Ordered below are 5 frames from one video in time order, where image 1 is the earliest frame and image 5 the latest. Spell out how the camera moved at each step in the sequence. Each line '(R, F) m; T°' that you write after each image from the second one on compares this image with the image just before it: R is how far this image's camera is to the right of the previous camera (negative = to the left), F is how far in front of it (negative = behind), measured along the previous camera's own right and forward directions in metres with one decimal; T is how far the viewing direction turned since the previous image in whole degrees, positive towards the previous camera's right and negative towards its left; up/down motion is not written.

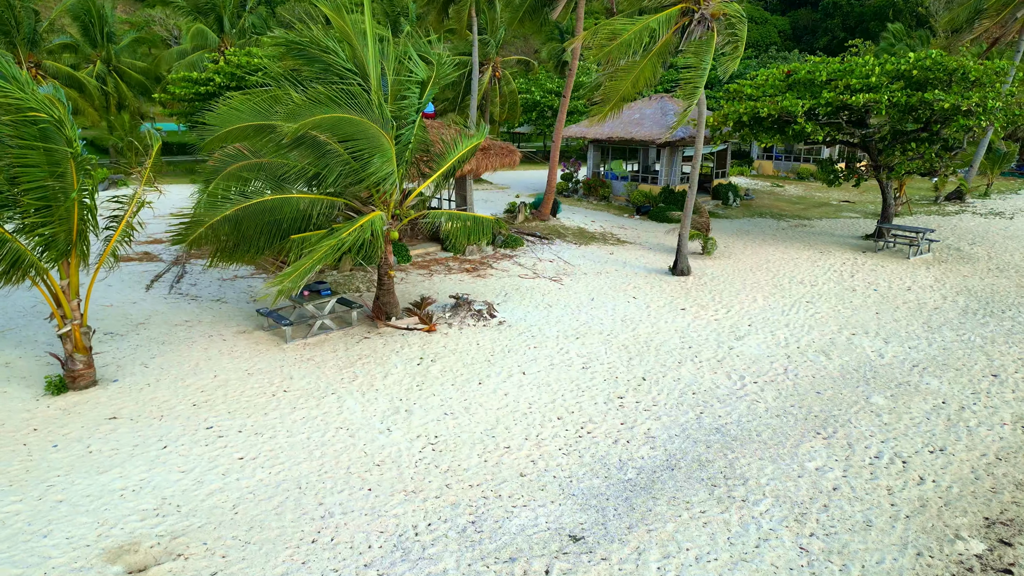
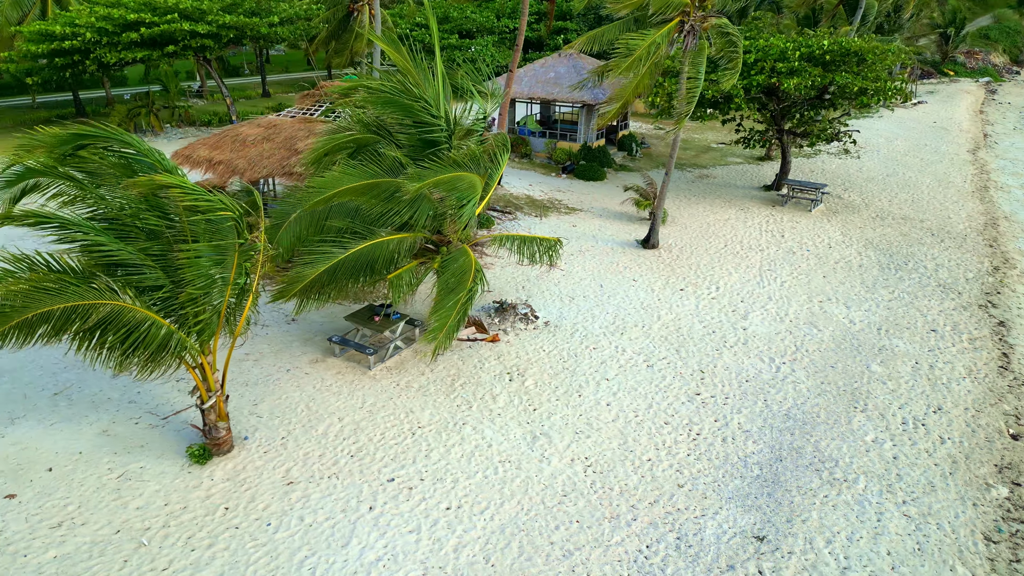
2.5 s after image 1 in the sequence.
(-3.2, -0.4) m; +14°
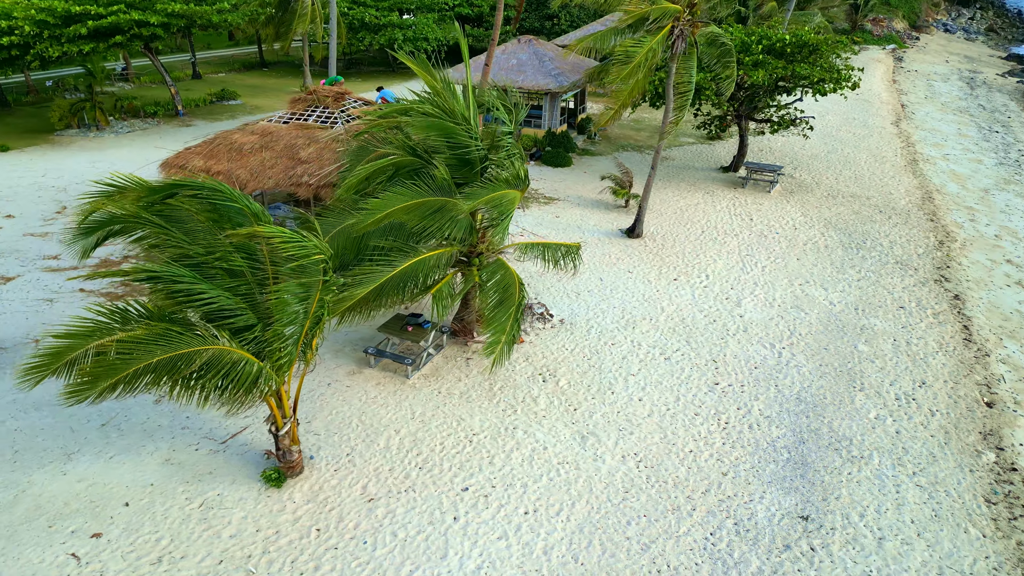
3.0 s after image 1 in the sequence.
(-1.5, -0.4) m; +6°
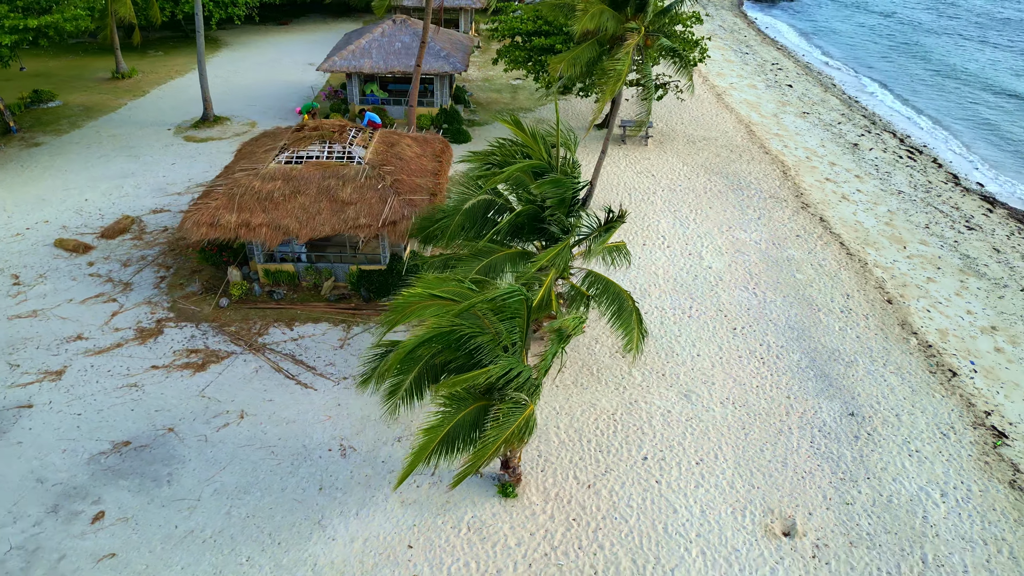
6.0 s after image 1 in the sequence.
(-5.2, -1.0) m; +20°
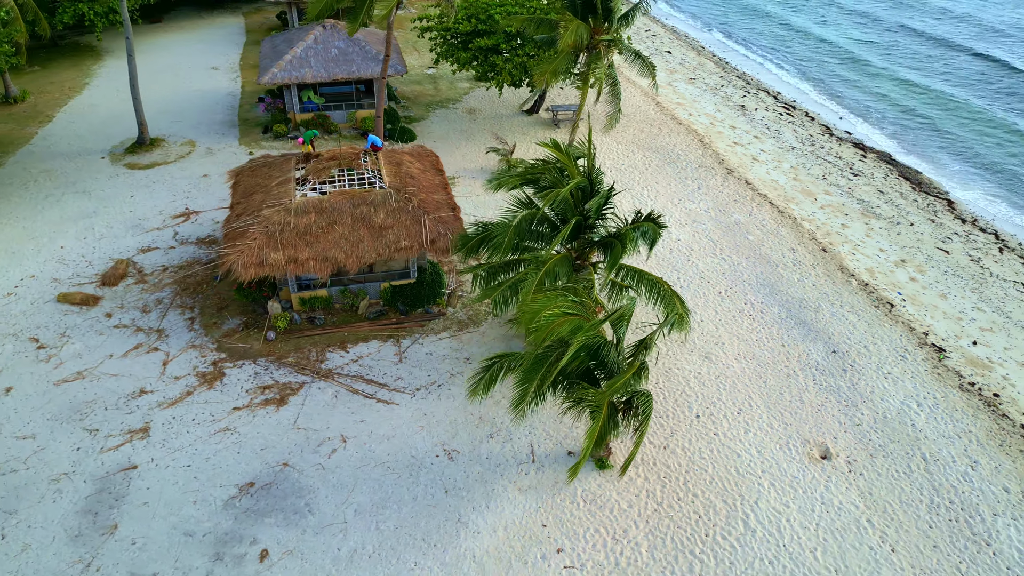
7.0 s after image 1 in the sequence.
(-3.3, -1.1) m; +11°
